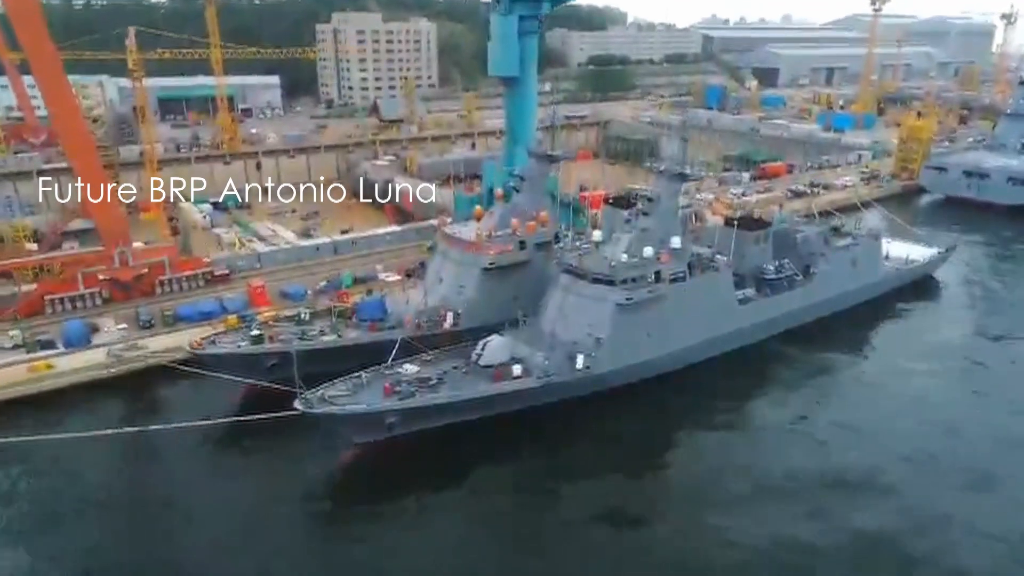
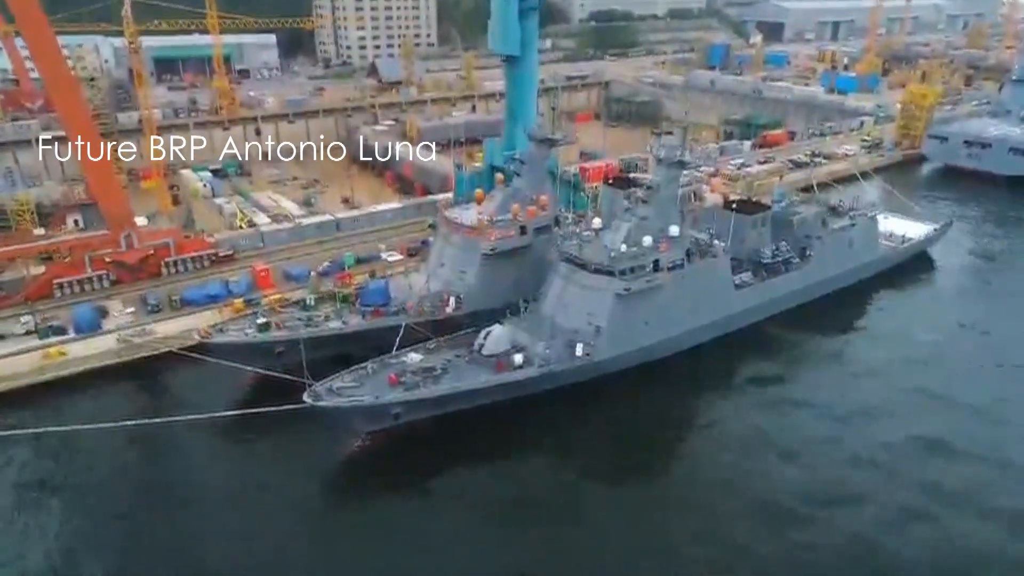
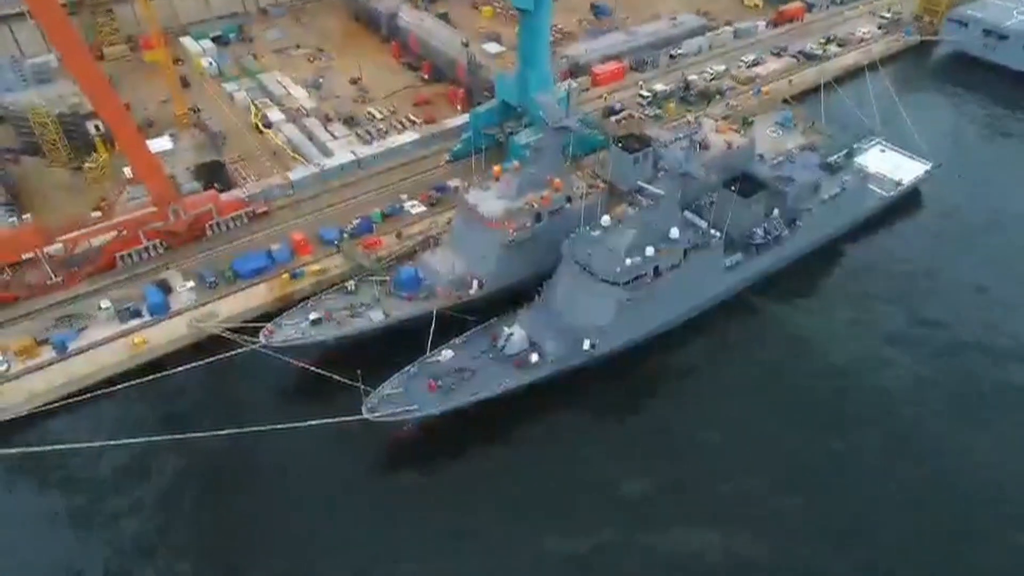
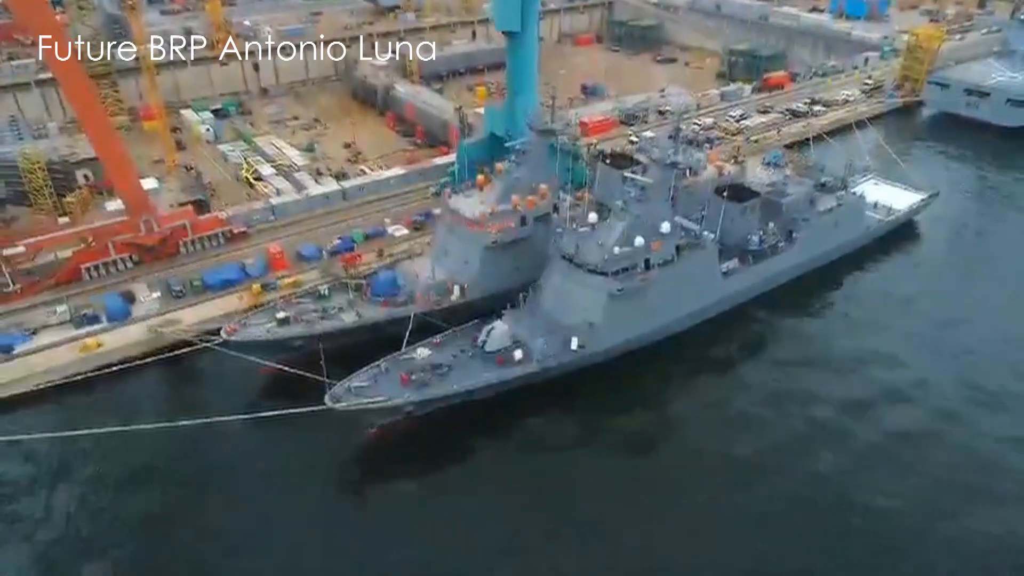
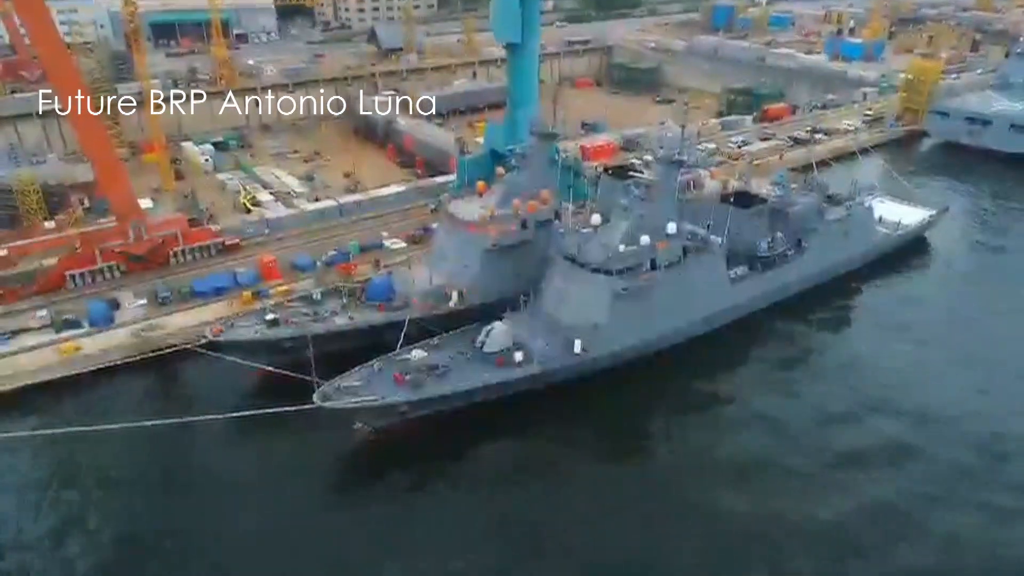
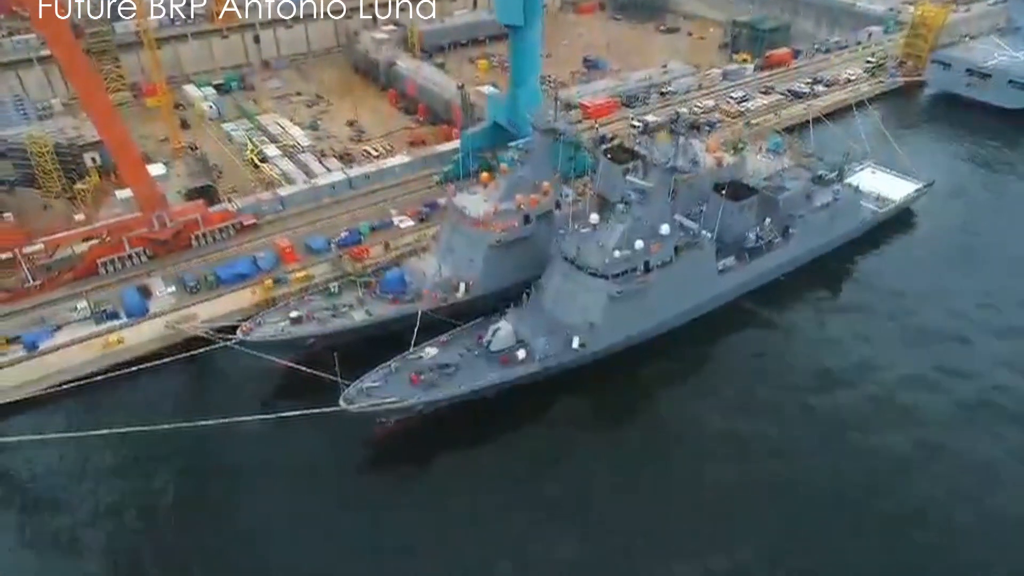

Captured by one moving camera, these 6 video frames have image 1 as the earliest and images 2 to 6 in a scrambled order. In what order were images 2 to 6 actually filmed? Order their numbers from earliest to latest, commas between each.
2, 5, 4, 6, 3
